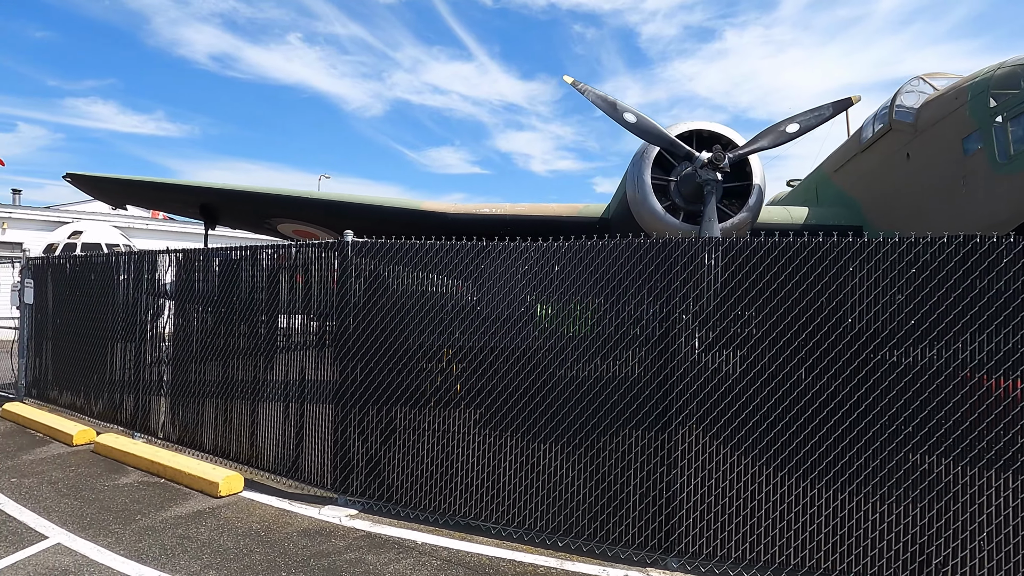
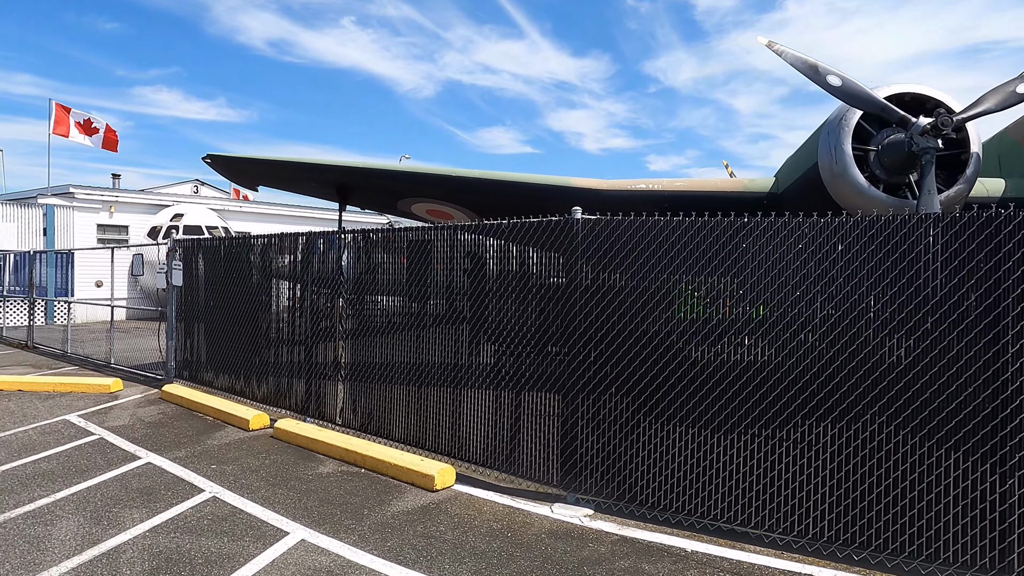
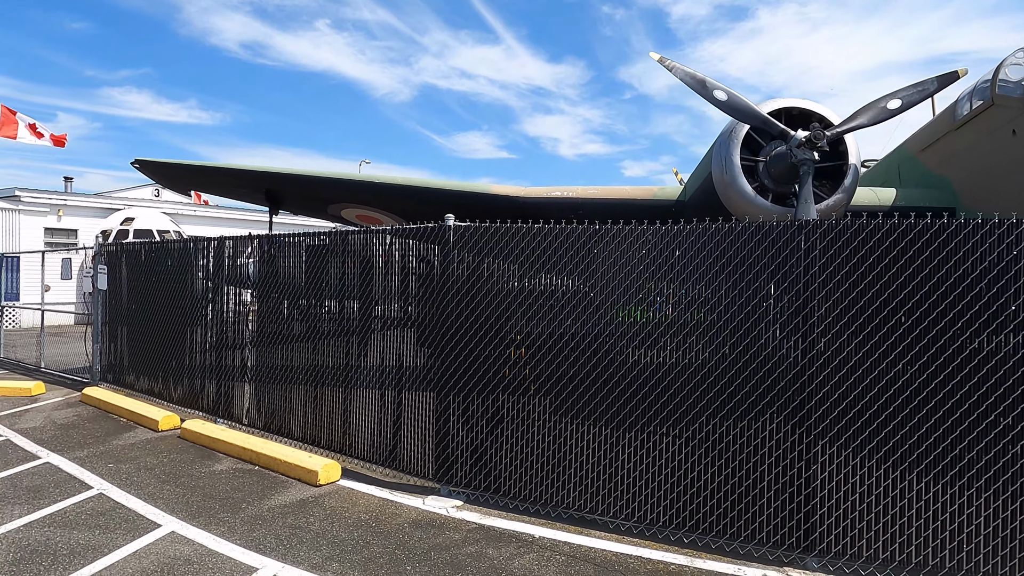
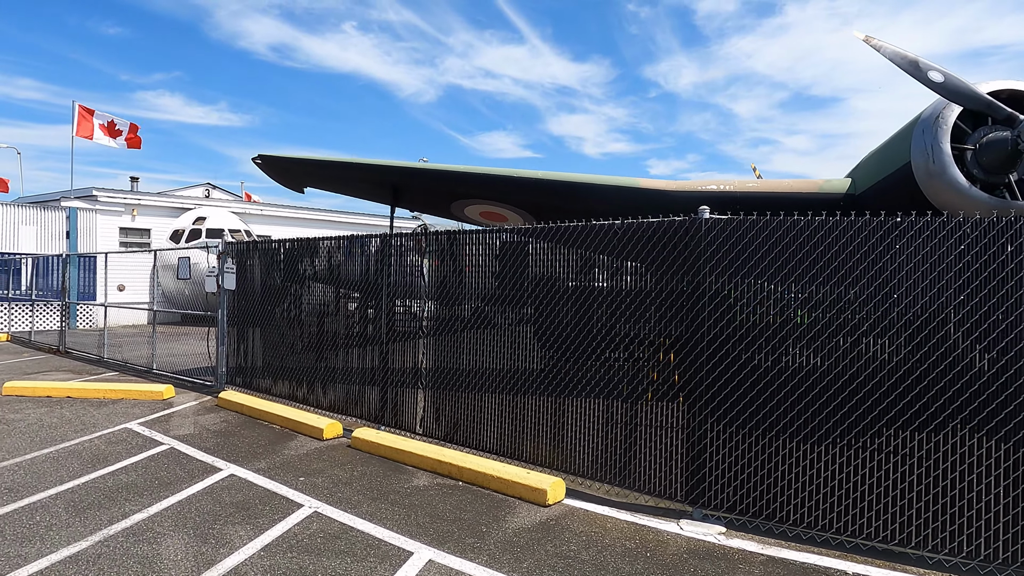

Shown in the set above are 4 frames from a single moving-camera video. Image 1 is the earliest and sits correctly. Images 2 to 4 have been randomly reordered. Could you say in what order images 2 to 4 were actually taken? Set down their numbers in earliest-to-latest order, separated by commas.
3, 2, 4
